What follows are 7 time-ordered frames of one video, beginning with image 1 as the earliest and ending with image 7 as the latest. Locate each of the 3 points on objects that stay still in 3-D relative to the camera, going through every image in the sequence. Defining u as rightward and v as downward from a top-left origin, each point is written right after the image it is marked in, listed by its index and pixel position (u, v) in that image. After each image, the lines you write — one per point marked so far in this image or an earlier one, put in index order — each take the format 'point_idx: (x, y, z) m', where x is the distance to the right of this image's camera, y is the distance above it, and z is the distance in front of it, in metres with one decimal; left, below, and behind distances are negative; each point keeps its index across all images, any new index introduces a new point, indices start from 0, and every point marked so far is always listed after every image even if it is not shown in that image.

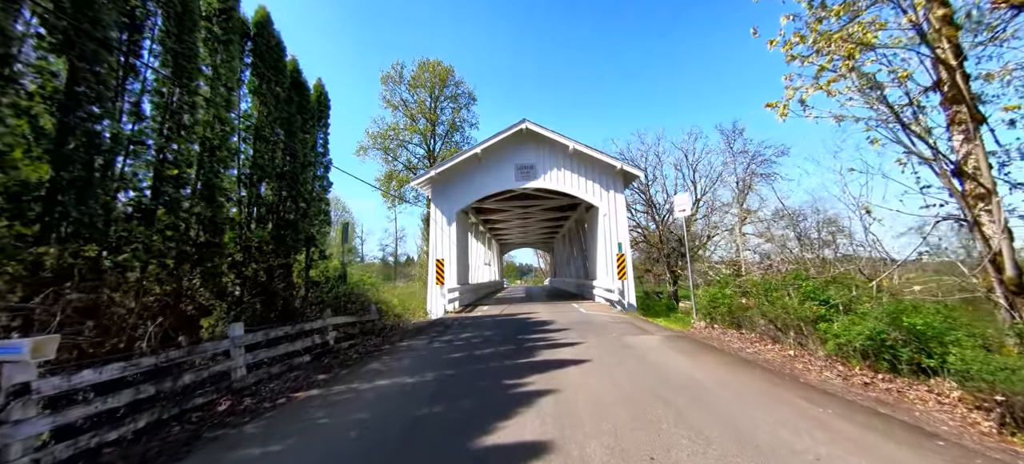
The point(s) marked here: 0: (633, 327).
0: (+2.5, -2.0, +7.7) m
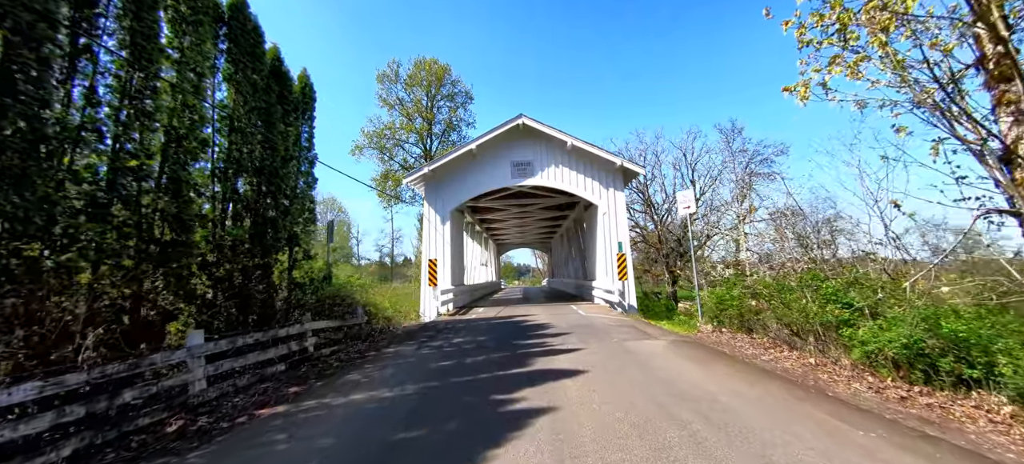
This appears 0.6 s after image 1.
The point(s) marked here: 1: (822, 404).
0: (+2.4, -1.9, +7.2) m
1: (+3.0, -1.6, +3.6) m
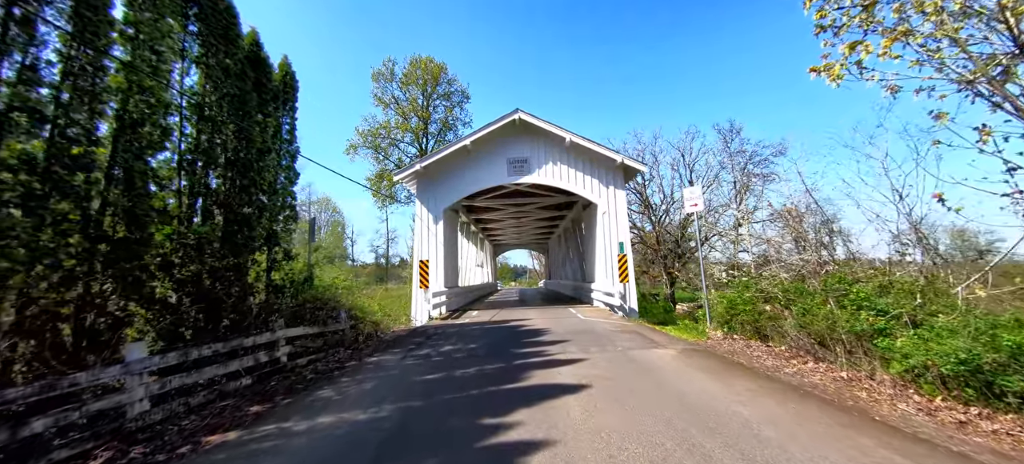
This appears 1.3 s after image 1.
0: (+2.3, -1.9, +6.6) m
1: (+2.9, -1.6, +3.0) m
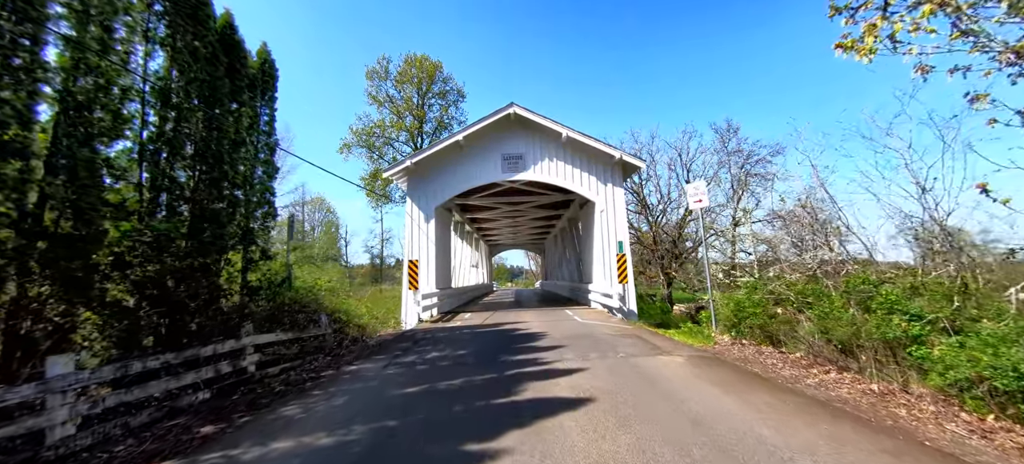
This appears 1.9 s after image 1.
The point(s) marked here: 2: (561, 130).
0: (+2.2, -1.8, +6.2) m
1: (+2.8, -1.6, +2.6) m
2: (+1.6, +3.4, +12.4) m
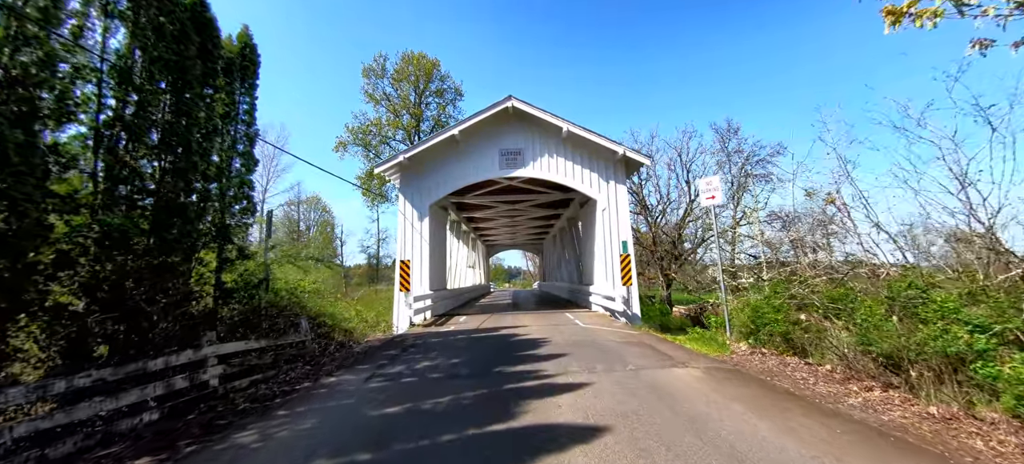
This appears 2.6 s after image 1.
0: (+2.1, -1.8, +5.6) m
1: (+2.8, -1.5, +2.0) m
2: (+1.6, +3.4, +11.9) m
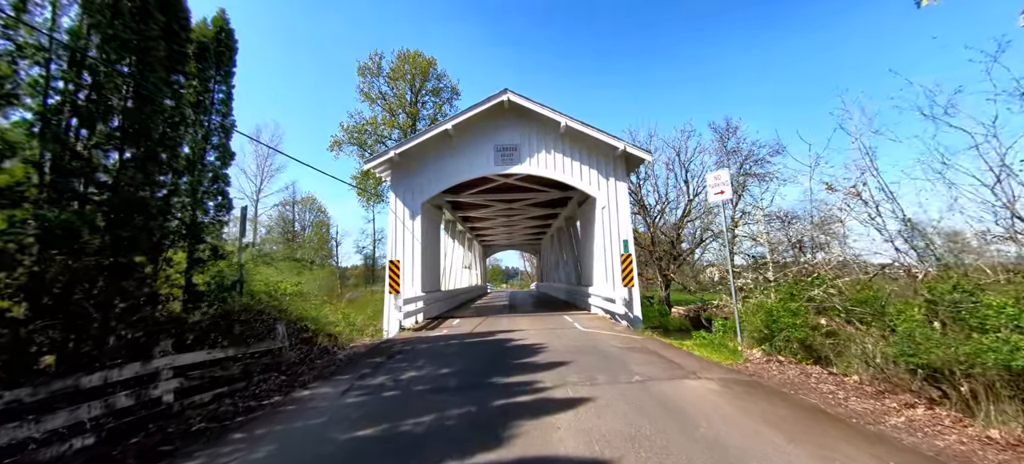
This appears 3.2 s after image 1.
0: (+2.0, -1.8, +5.1) m
1: (+2.7, -1.5, +1.5) m
2: (+1.5, +3.4, +11.4) m
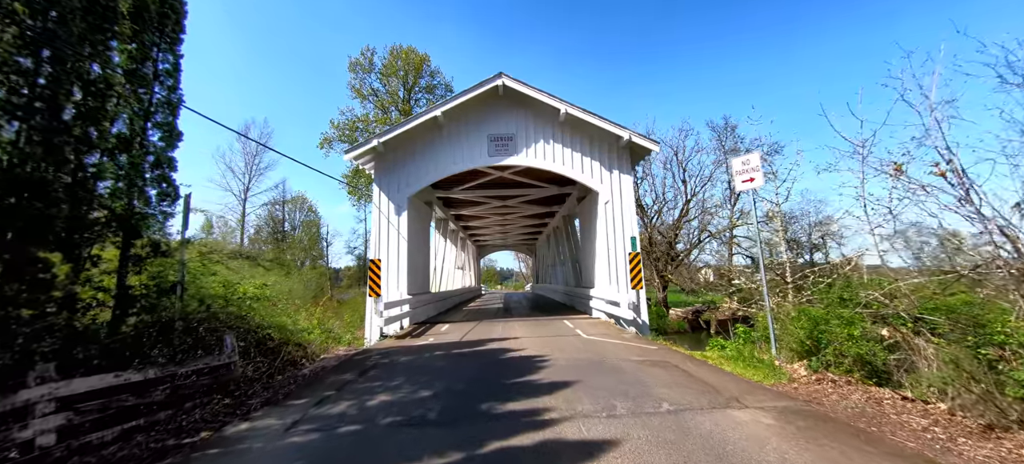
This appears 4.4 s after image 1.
0: (+2.0, -1.7, +4.2) m
1: (+2.7, -1.4, +0.6) m
2: (+1.3, +3.5, +10.5) m
